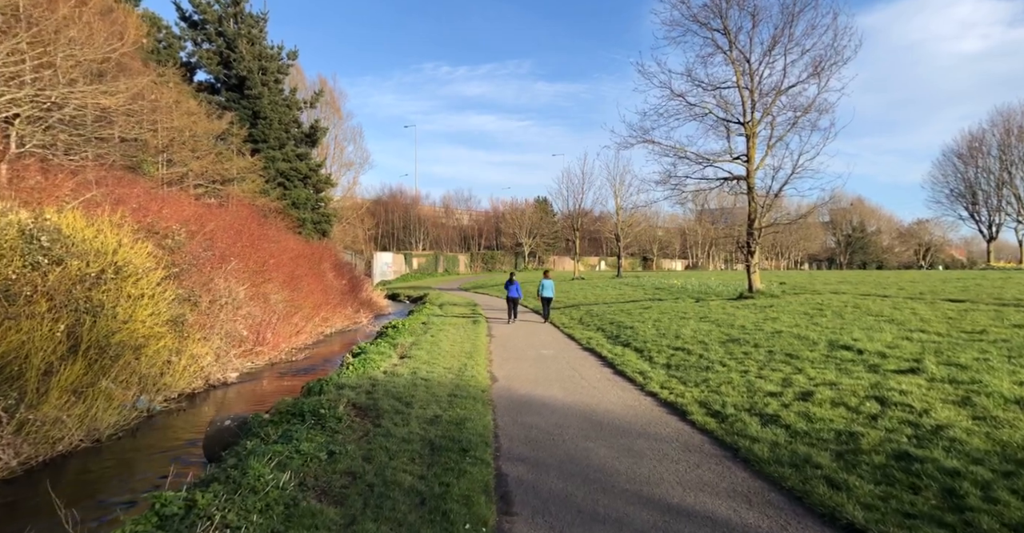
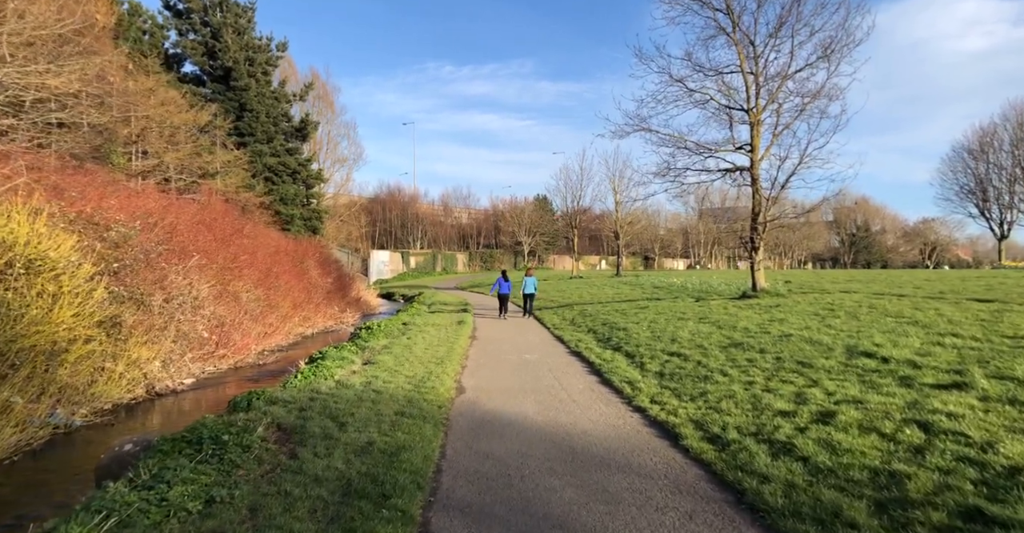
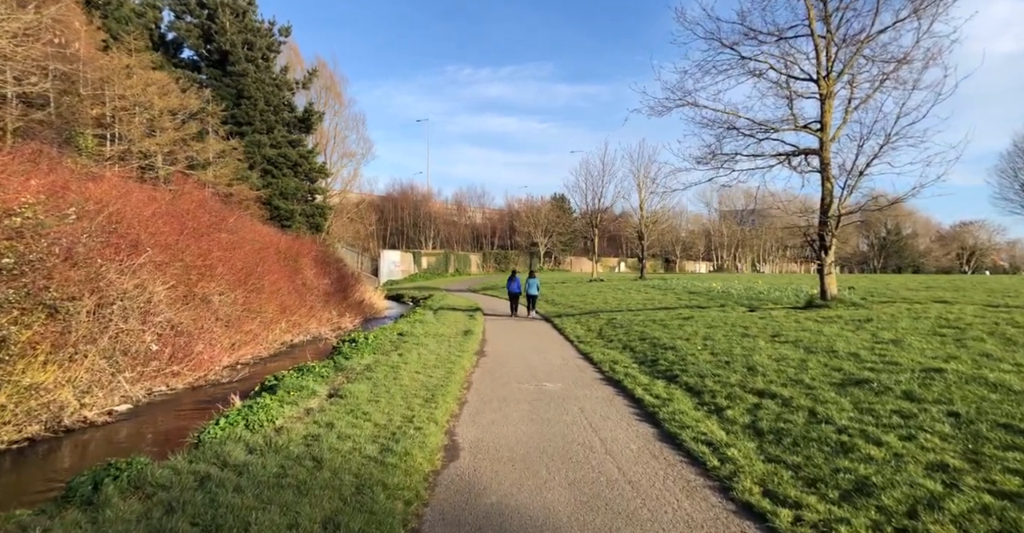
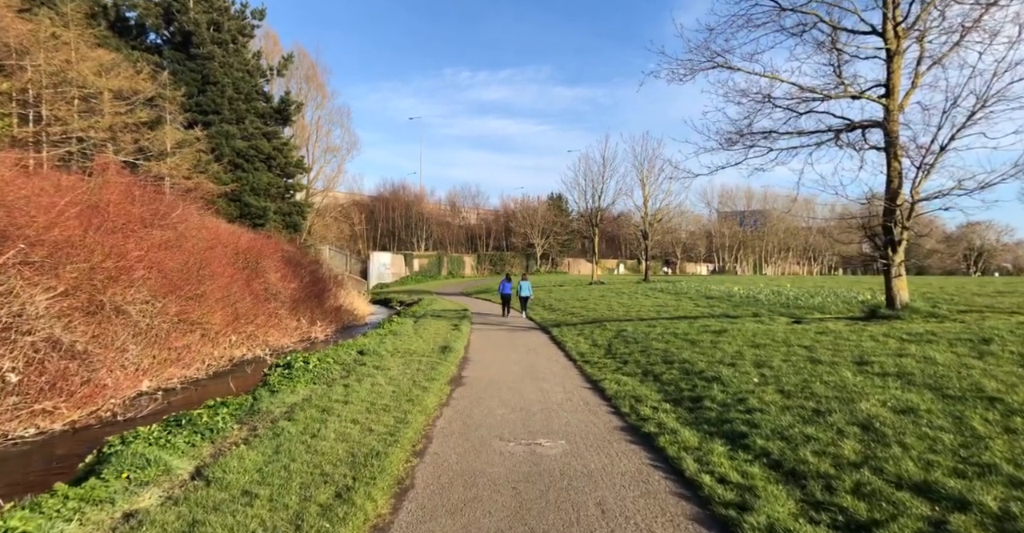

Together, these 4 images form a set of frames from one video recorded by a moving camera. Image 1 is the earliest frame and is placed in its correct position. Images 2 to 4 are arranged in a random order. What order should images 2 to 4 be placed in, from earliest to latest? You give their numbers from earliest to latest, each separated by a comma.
2, 3, 4
